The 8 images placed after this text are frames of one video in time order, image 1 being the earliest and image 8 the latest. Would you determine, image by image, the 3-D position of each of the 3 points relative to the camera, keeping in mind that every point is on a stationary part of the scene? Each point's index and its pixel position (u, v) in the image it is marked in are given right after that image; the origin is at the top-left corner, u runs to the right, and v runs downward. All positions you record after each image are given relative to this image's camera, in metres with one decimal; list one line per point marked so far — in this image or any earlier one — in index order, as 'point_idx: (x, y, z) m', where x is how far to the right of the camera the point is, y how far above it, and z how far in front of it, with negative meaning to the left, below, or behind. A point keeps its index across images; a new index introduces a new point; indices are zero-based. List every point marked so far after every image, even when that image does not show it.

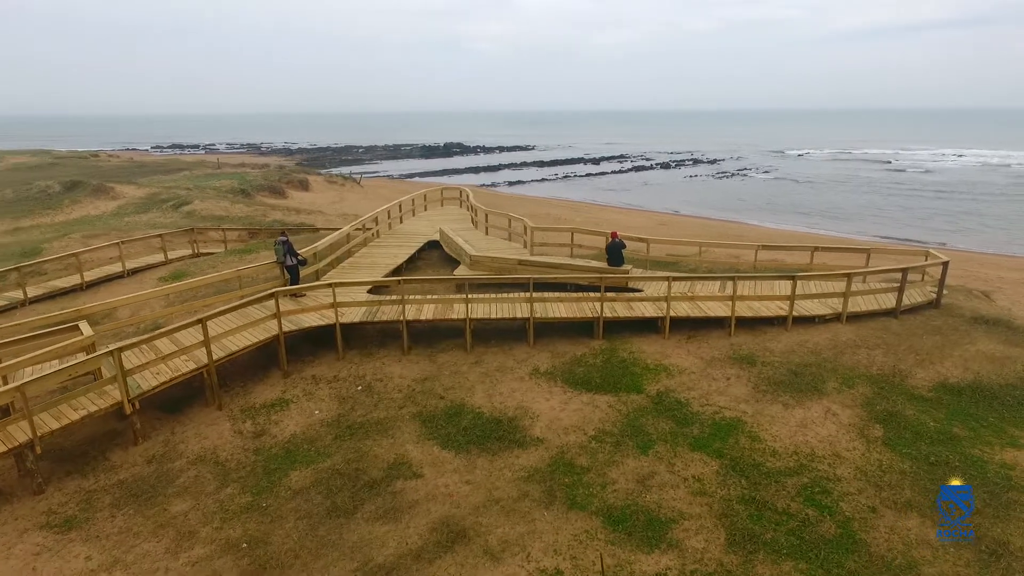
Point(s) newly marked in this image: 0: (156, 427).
0: (-4.5, -1.7, +7.7) m
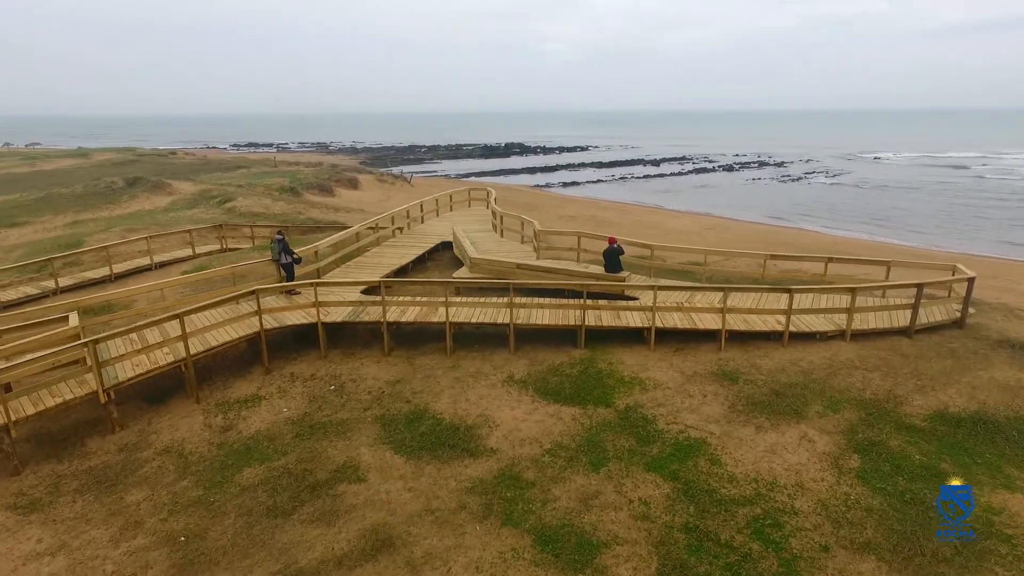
0: (-4.9, -1.7, +8.0) m
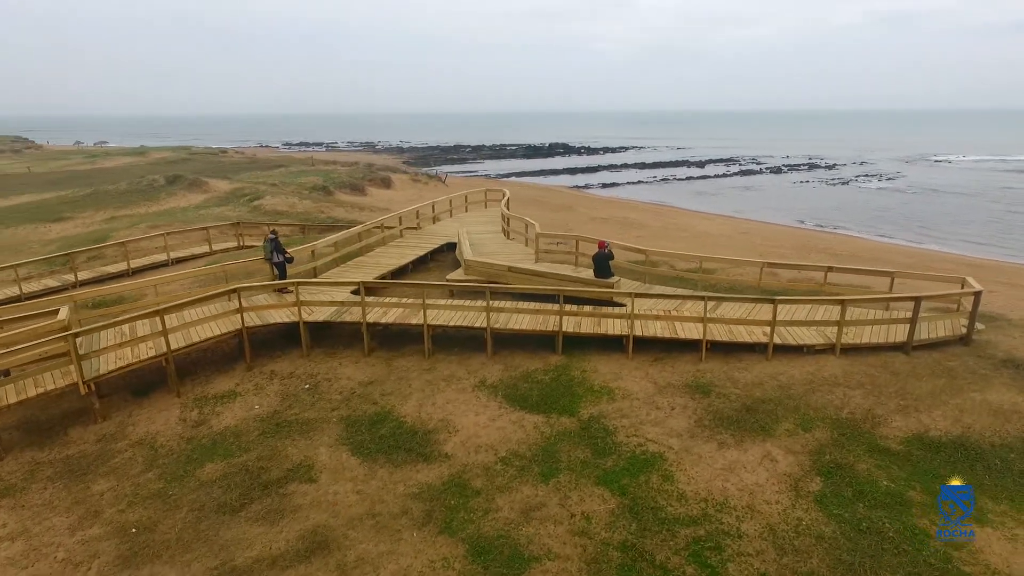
0: (-5.3, -1.6, +8.3) m
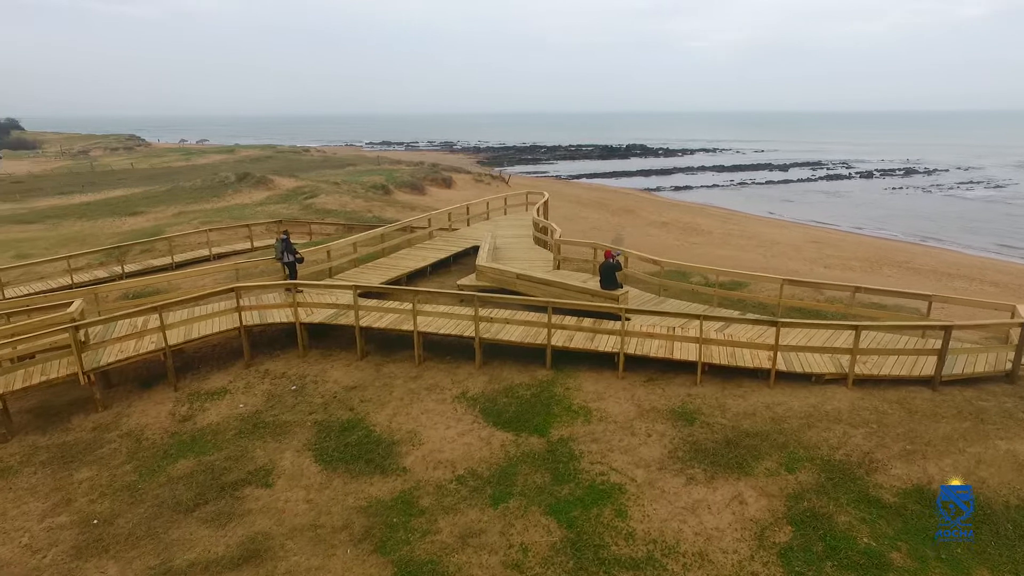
0: (-5.5, -1.6, +8.6) m
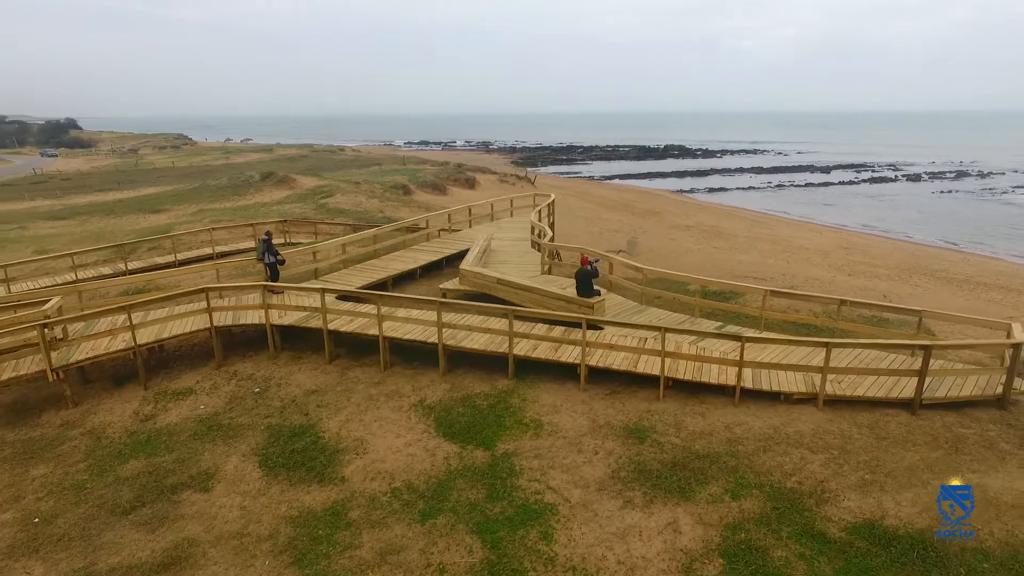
0: (-6.0, -1.5, +8.8) m
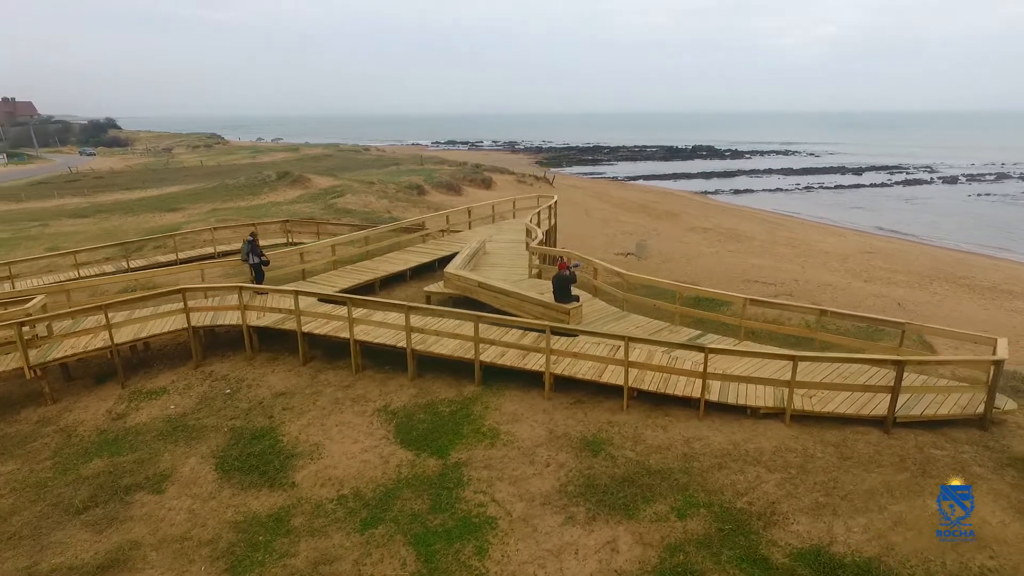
0: (-6.4, -1.5, +8.9) m
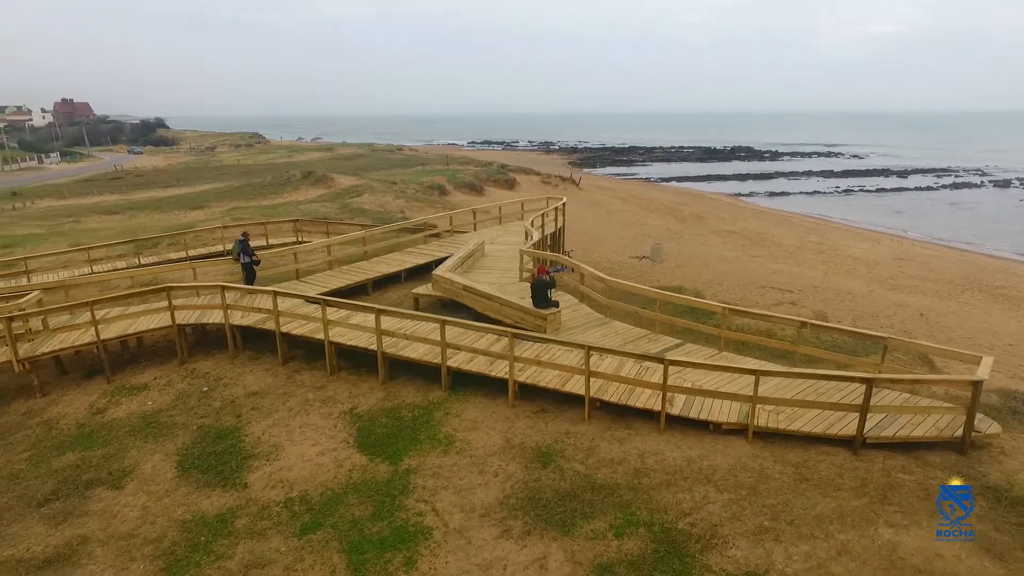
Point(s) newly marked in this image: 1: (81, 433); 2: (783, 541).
0: (-6.8, -1.5, +9.2) m
1: (-5.5, -1.9, +7.9) m
2: (+2.2, -2.0, +4.8) m
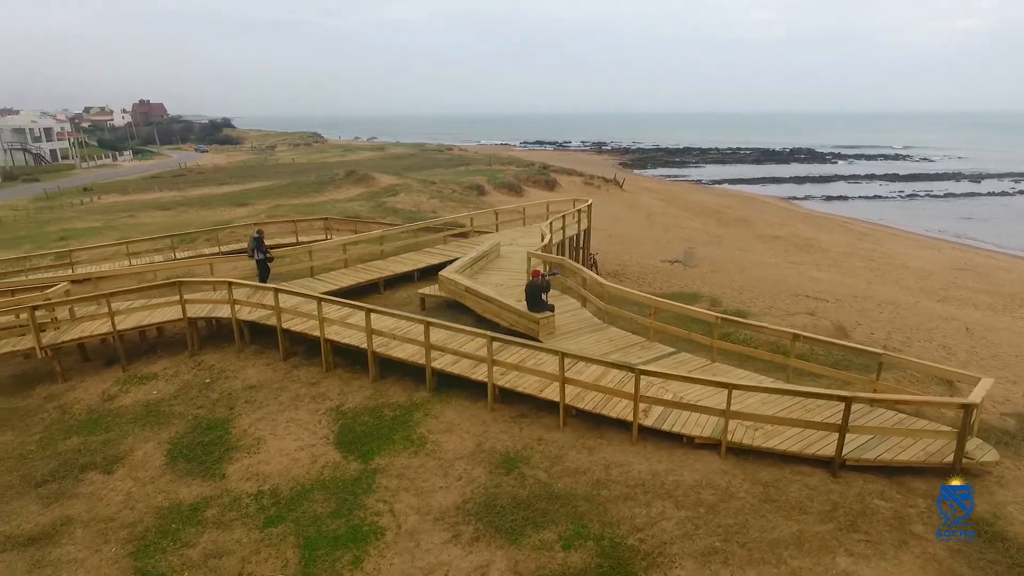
0: (-6.8, -1.4, +9.7) m
1: (-5.7, -1.8, +8.3) m
2: (+1.7, -2.1, +4.6) m
